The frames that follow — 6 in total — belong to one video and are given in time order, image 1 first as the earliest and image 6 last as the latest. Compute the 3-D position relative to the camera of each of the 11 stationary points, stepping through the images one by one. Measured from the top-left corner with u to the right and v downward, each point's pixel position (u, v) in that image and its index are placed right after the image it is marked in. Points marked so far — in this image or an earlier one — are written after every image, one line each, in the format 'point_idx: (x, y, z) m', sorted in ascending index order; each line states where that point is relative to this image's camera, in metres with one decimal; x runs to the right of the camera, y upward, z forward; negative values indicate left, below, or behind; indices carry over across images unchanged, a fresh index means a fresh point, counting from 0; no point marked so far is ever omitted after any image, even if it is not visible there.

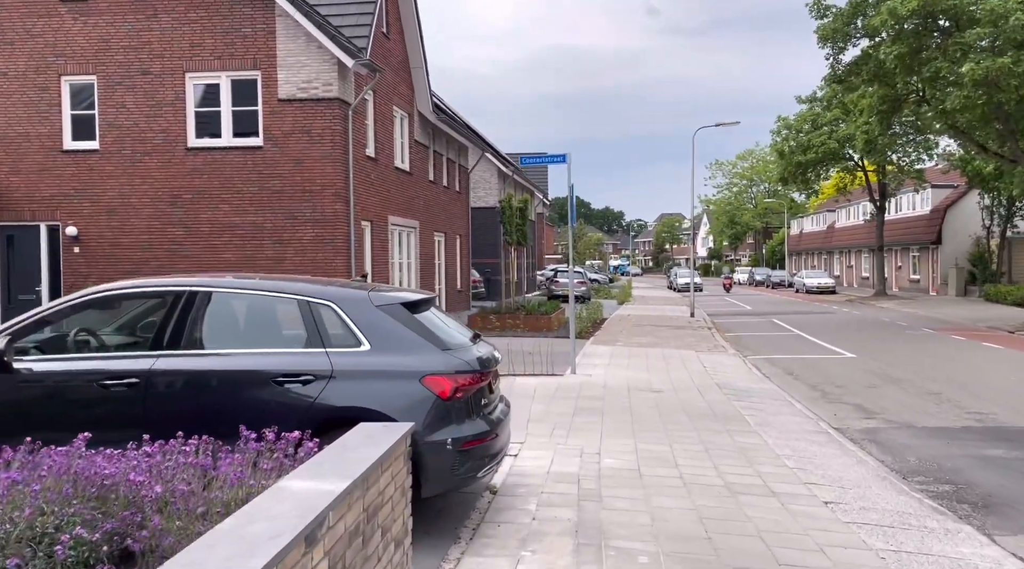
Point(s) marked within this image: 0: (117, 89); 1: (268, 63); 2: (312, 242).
0: (-7.8, +3.8, +16.8) m
1: (-4.7, +4.3, +16.6) m
2: (-3.9, +0.8, +16.8) m
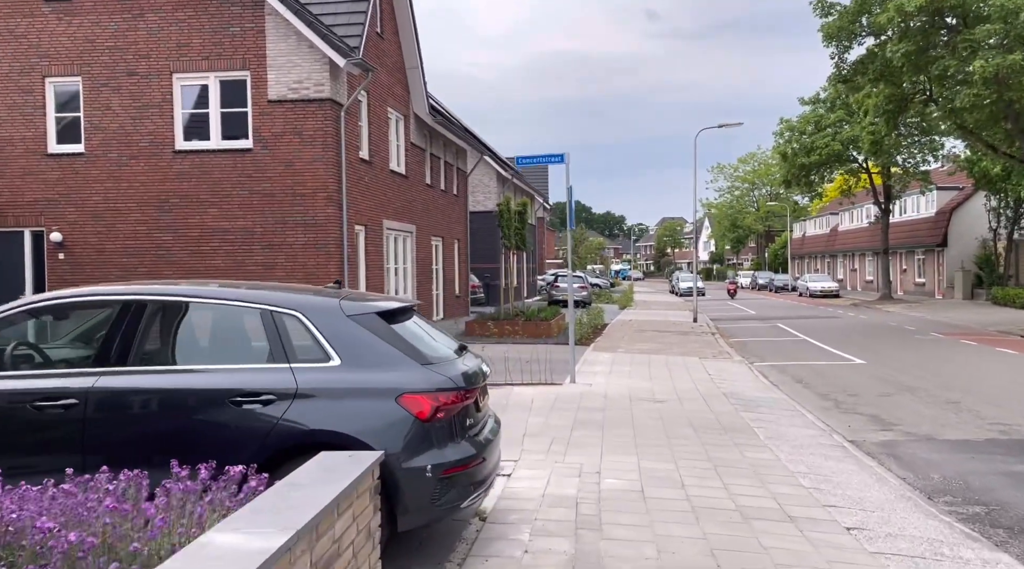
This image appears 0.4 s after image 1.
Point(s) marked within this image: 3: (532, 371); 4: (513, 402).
0: (-7.8, +3.7, +16.4) m
1: (-4.8, +4.2, +16.1) m
2: (-3.9, +0.7, +16.2) m
3: (+0.3, -1.3, +13.1) m
4: (0.0, -1.4, +10.4) m
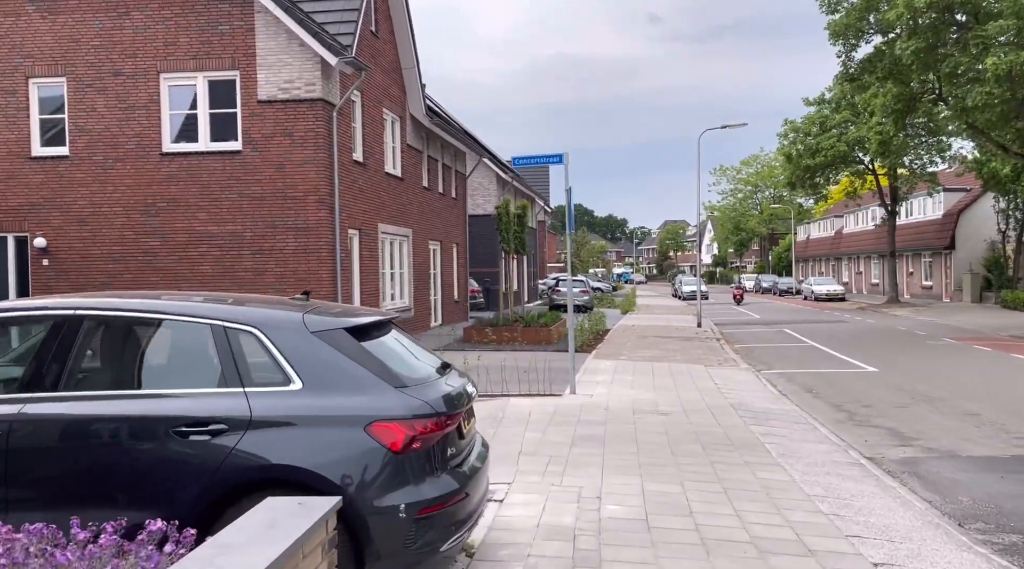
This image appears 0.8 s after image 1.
0: (-7.8, +3.6, +15.9) m
1: (-4.8, +4.0, +15.6) m
2: (-4.0, +0.6, +15.7) m
3: (+0.3, -1.4, +12.6) m
4: (0.0, -1.5, +9.9) m
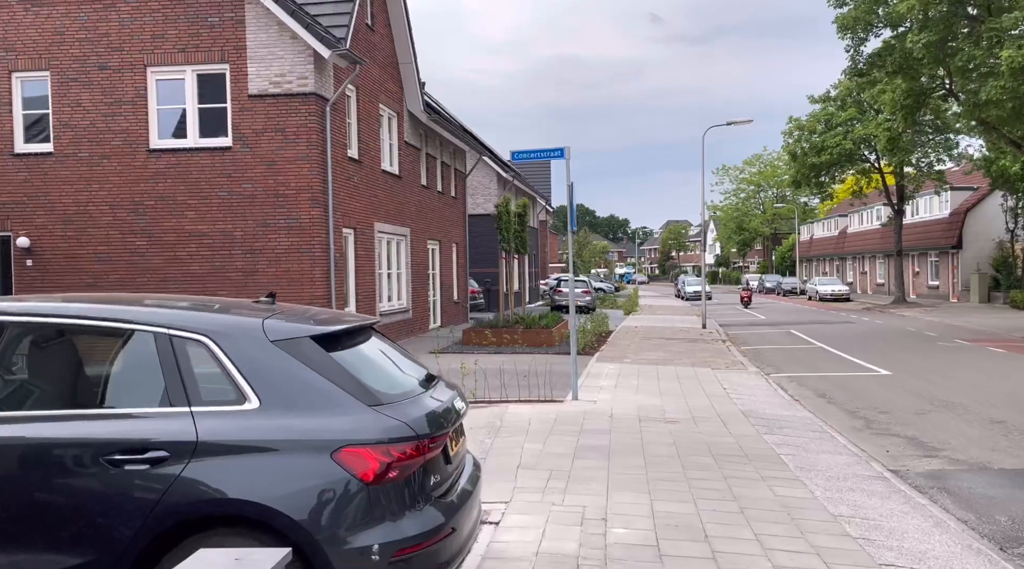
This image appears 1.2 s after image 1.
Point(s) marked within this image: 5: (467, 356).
0: (-7.9, +3.6, +15.3) m
1: (-4.9, +4.0, +15.1) m
2: (-4.0, +0.6, +15.2) m
3: (+0.3, -1.4, +12.0) m
4: (0.0, -1.5, +9.3) m
5: (-0.8, -1.3, +16.0) m
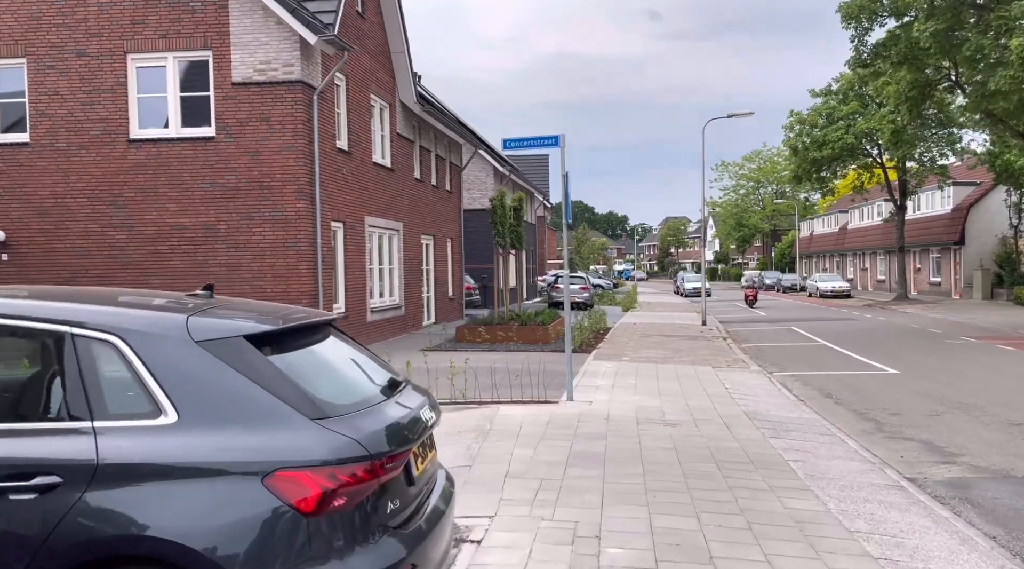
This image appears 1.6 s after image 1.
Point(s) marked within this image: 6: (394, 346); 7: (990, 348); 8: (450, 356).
0: (-8.0, +3.6, +14.8) m
1: (-5.0, +4.1, +14.5) m
2: (-4.1, +0.7, +14.6) m
3: (+0.2, -1.3, +11.5) m
4: (-0.1, -1.5, +8.8) m
5: (-0.9, -1.3, +15.5) m
6: (-2.4, -1.2, +17.3) m
7: (+9.6, -1.3, +17.3) m
8: (-1.1, -1.2, +14.9) m
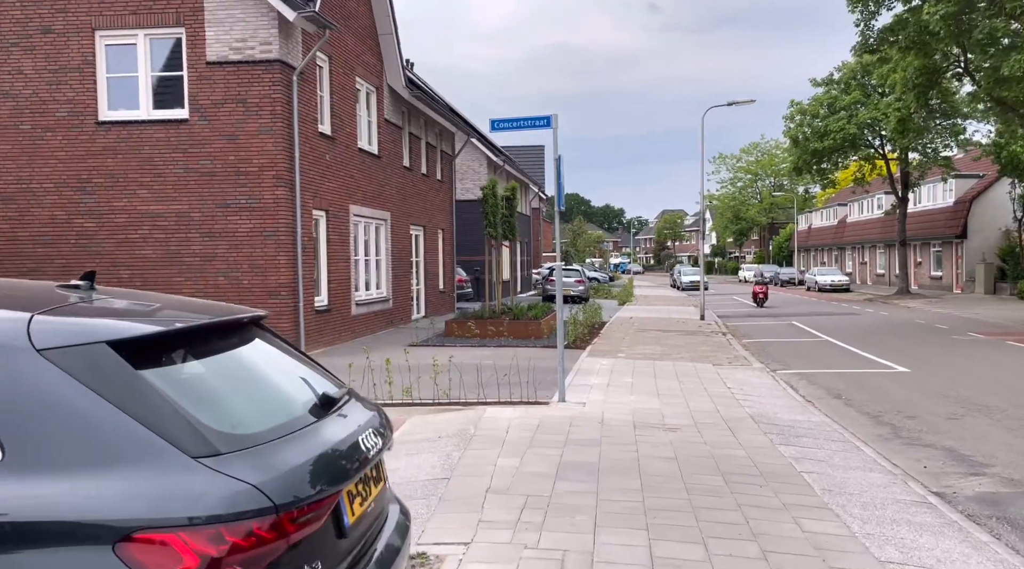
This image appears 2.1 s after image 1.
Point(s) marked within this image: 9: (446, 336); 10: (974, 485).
0: (-8.1, +3.8, +13.9) m
1: (-5.1, +4.3, +13.7) m
2: (-4.2, +0.8, +13.9) m
3: (0.0, -1.2, +10.8) m
4: (-0.3, -1.4, +8.0) m
5: (-1.1, -1.1, +14.7) m
6: (-2.6, -1.1, +16.5) m
7: (+9.5, -1.2, +16.6) m
8: (-1.2, -1.1, +14.2) m
9: (-1.3, -1.0, +16.8) m
10: (+3.6, -1.5, +6.7) m
